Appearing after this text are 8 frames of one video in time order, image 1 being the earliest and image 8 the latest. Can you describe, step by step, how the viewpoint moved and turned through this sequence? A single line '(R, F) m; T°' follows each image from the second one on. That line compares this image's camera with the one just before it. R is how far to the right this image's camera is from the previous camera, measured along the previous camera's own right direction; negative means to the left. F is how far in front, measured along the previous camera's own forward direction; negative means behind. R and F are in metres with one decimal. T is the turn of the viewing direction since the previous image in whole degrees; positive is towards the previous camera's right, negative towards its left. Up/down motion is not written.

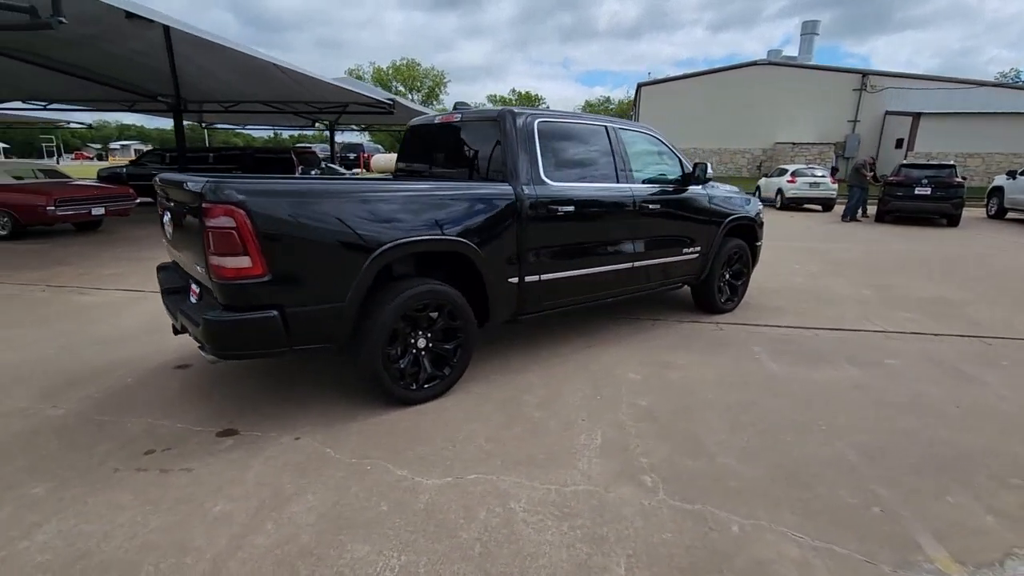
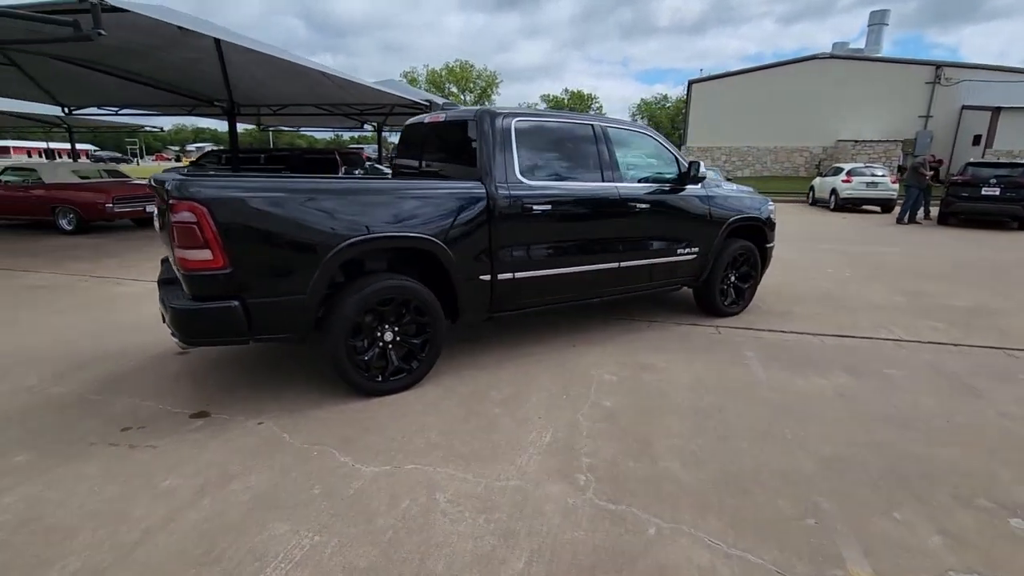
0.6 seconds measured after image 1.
(+0.6, 0.0) m; -6°
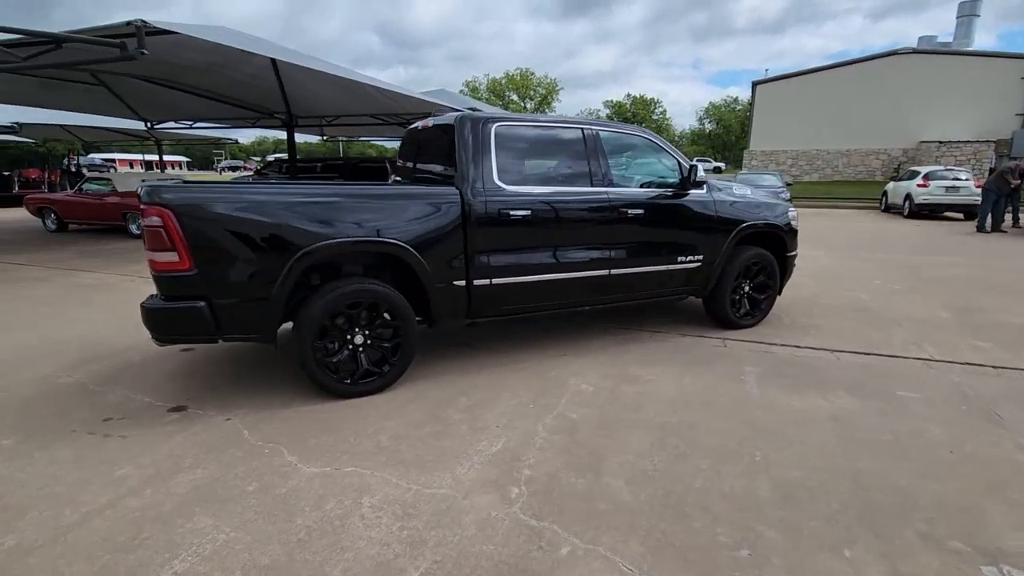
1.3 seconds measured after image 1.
(+0.6, +0.1) m; -7°
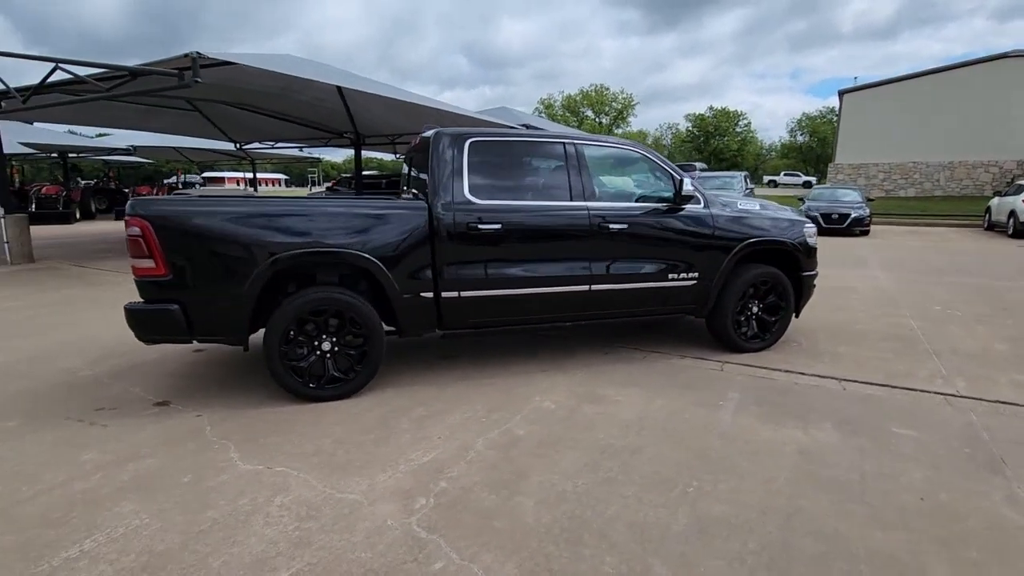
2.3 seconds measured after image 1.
(+0.8, 0.0) m; -8°
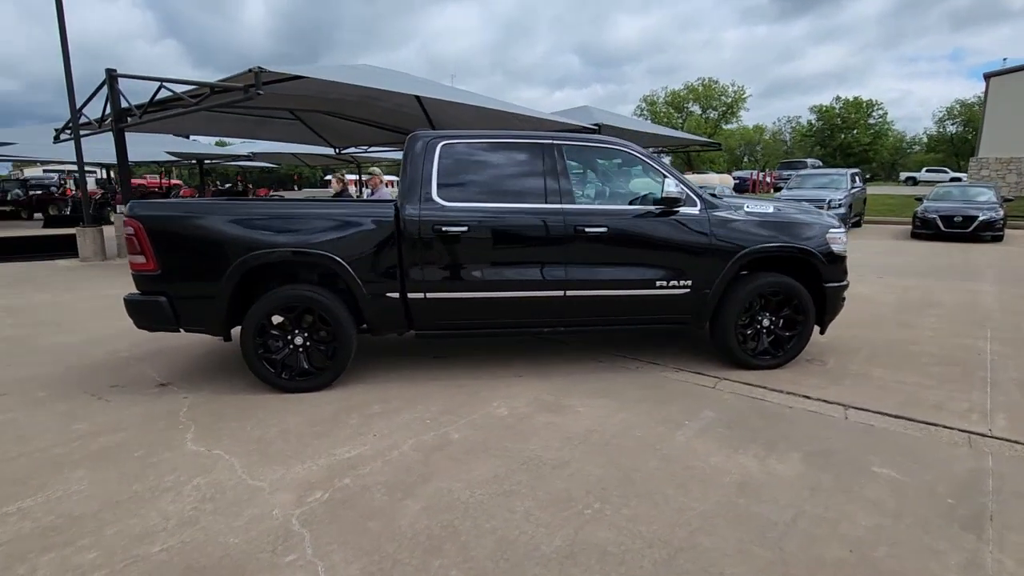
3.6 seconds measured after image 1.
(+1.0, +0.1) m; -11°
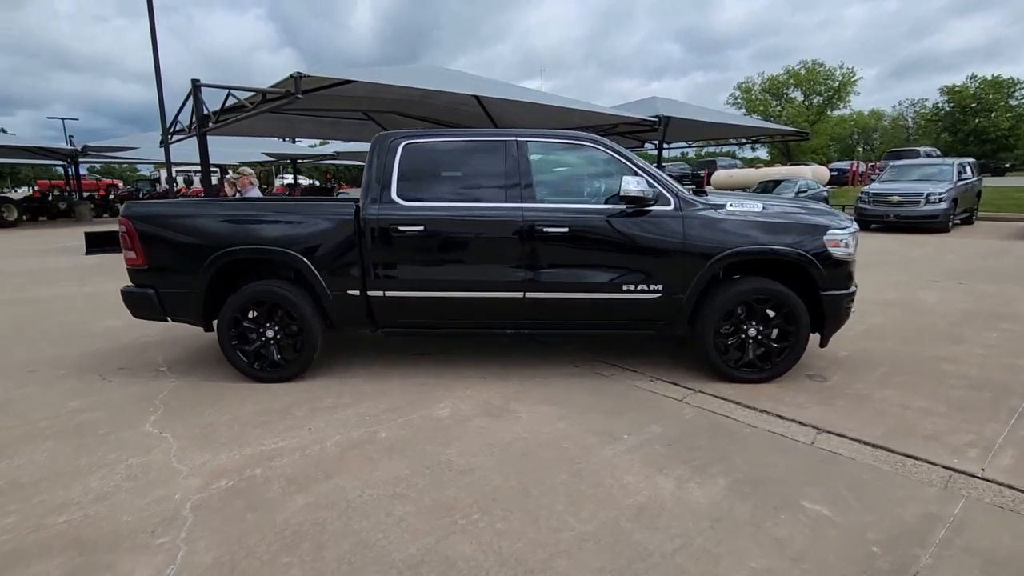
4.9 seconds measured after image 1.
(+1.0, +0.1) m; -9°
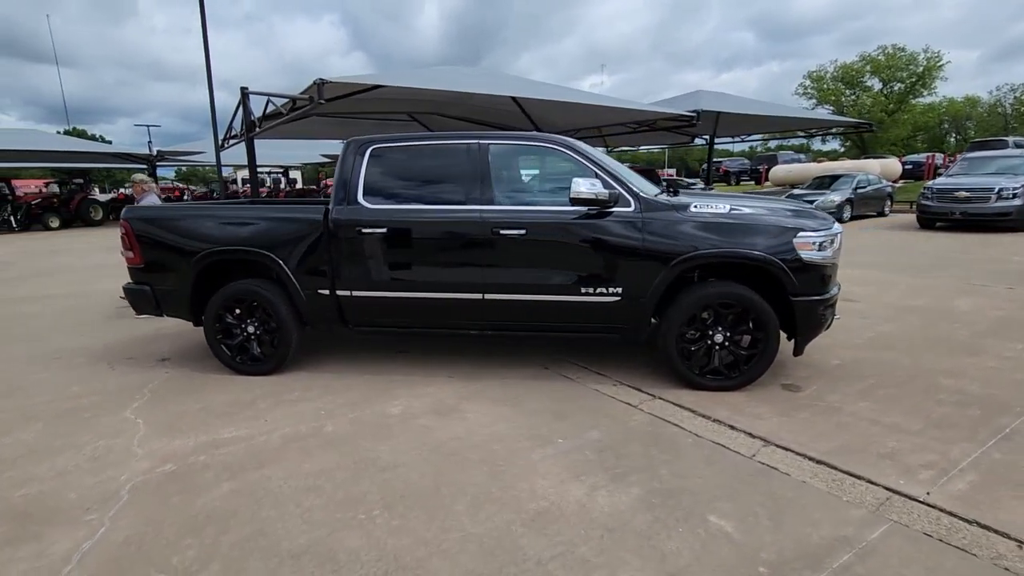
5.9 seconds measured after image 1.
(+0.8, 0.0) m; -6°
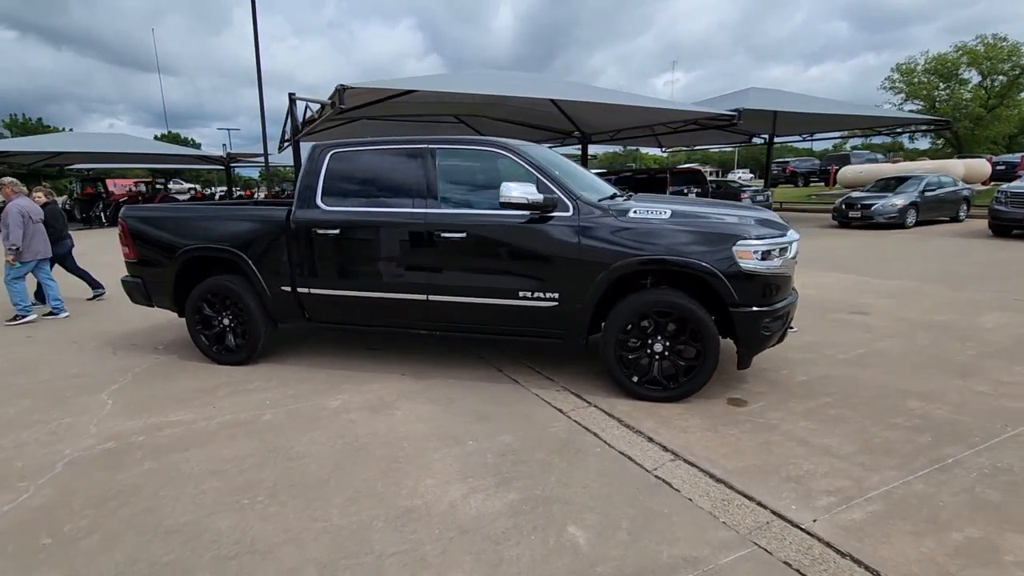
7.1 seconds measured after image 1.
(+0.9, 0.0) m; -7°
